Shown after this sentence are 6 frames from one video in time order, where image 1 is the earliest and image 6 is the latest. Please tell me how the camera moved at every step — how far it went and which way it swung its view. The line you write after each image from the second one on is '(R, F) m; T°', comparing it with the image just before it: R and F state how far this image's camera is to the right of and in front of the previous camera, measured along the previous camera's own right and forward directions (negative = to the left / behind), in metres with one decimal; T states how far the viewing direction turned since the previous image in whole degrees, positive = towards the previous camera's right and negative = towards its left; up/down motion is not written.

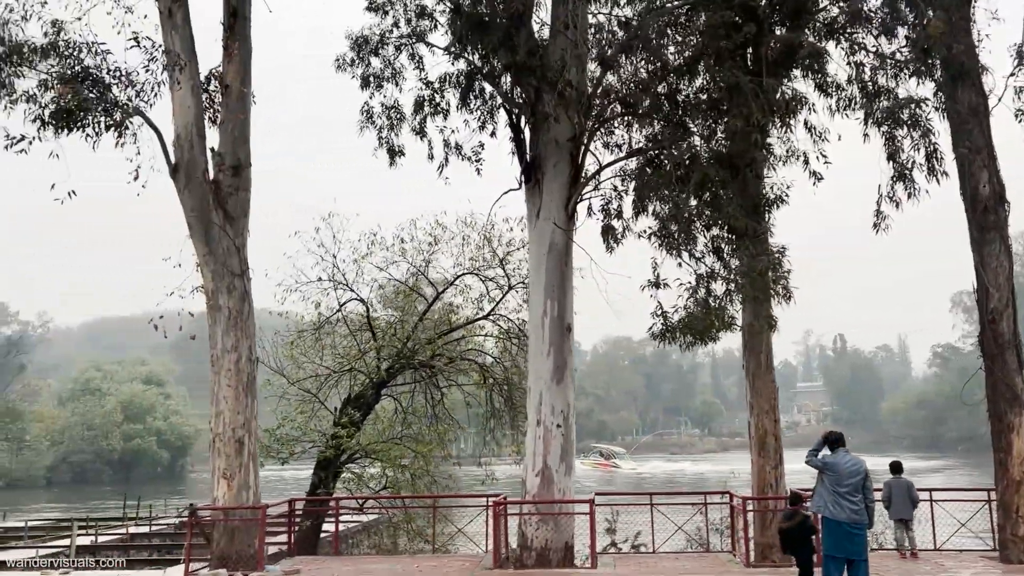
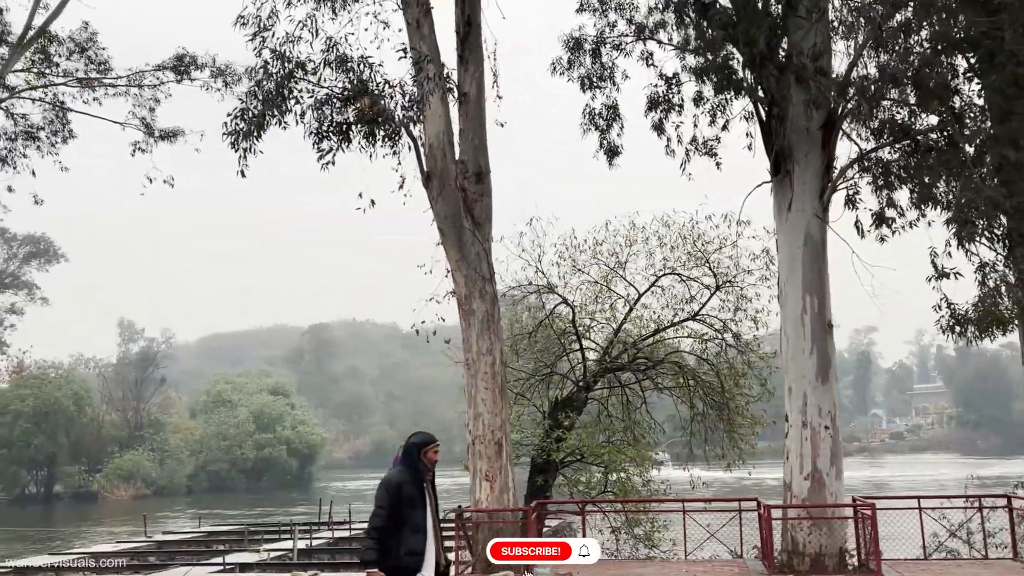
(-2.2, 0.0) m; -6°
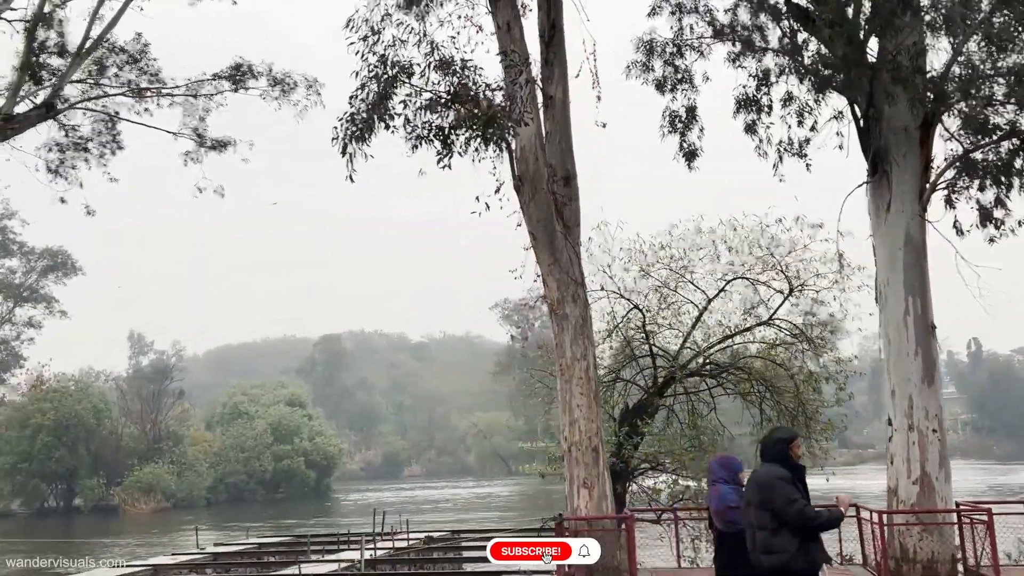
(-1.2, +0.1) m; 0°
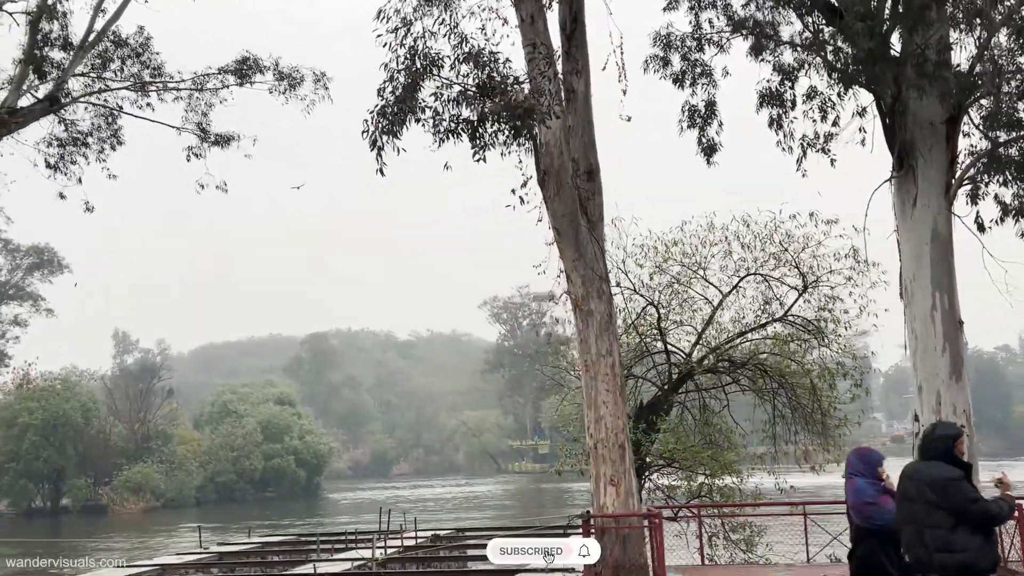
(-0.5, +0.1) m; +1°
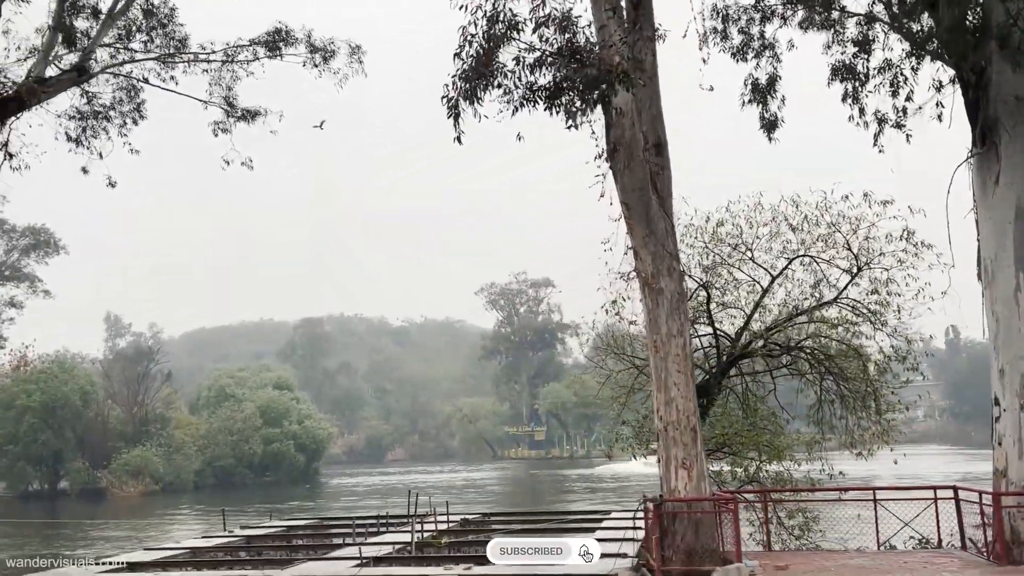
(-1.0, +0.4) m; +1°
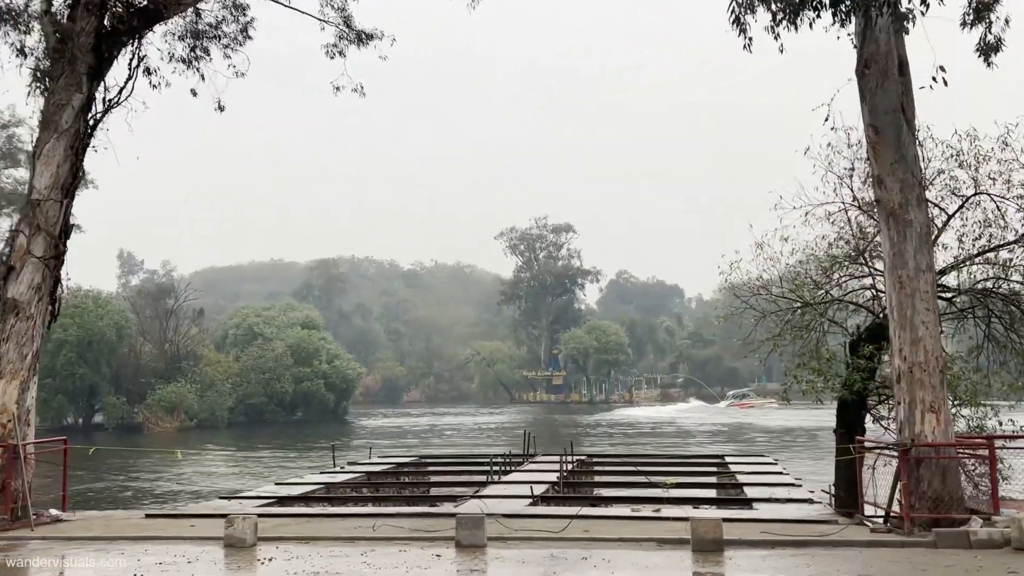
(-2.9, +0.7) m; 0°
